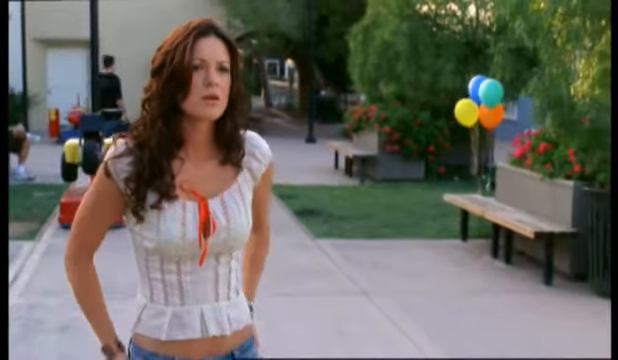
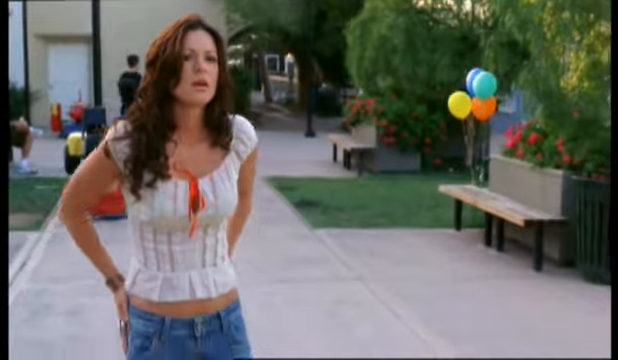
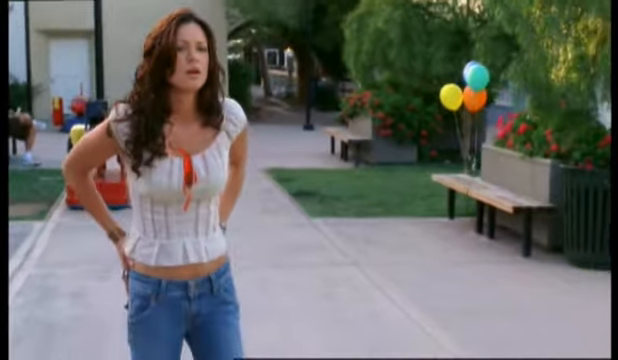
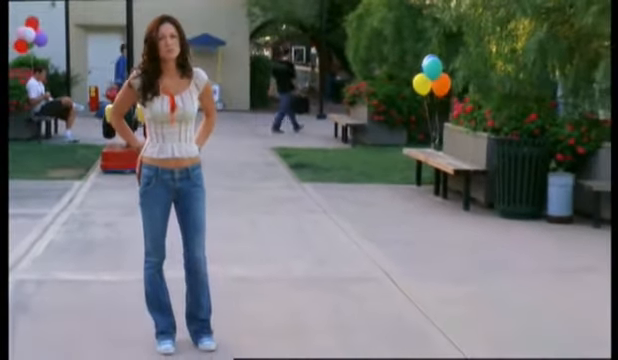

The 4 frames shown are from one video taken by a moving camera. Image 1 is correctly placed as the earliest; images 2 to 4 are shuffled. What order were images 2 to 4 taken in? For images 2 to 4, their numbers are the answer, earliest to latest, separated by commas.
2, 3, 4
